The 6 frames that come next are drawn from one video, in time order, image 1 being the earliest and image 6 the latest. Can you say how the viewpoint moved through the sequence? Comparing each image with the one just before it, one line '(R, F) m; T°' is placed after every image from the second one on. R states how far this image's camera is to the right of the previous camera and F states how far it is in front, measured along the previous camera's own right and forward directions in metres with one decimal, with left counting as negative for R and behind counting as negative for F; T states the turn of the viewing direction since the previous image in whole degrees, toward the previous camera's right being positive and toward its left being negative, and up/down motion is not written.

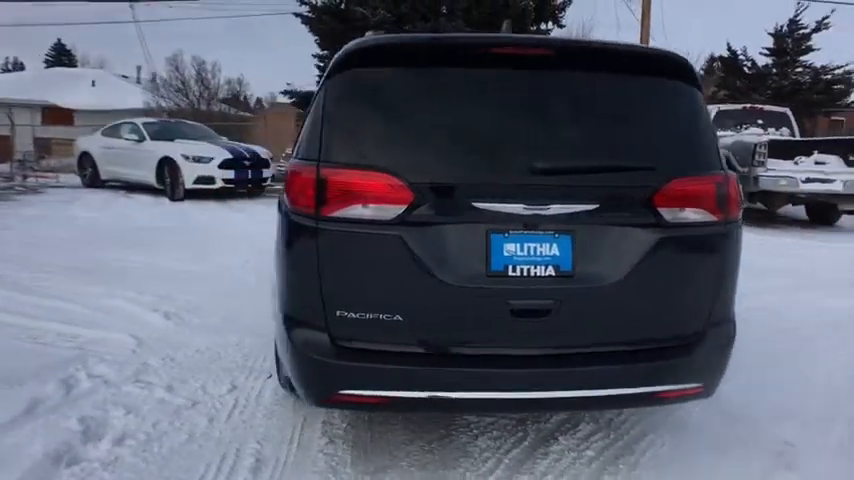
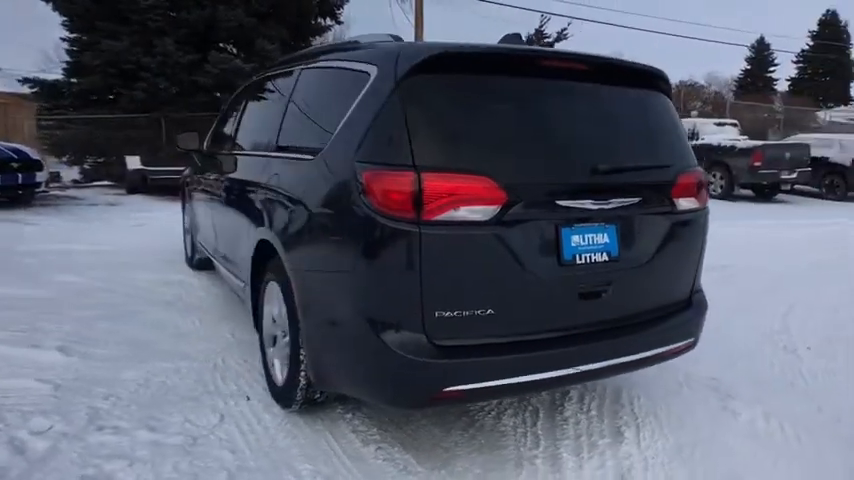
(-1.4, +0.2) m; +24°
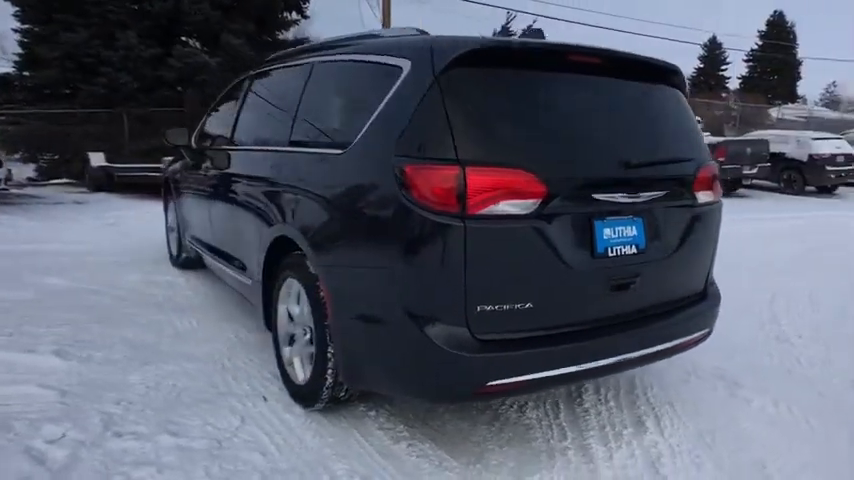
(-0.3, 0.0) m; +4°
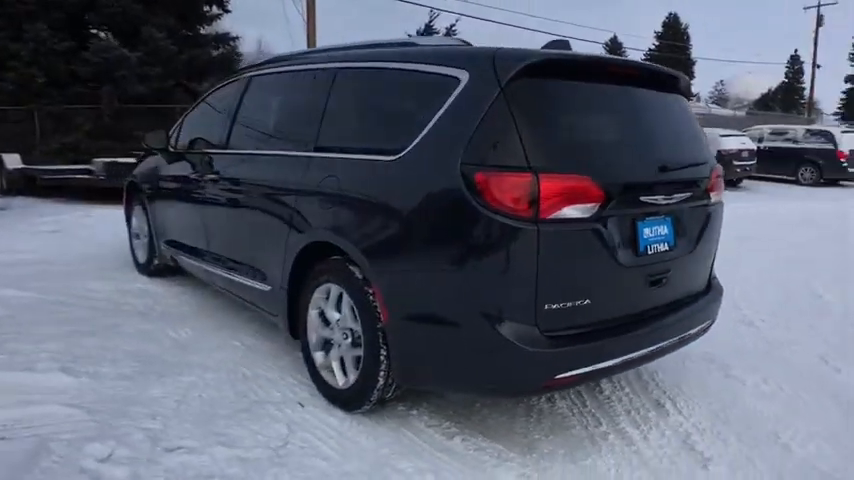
(-0.7, -0.1) m; +9°
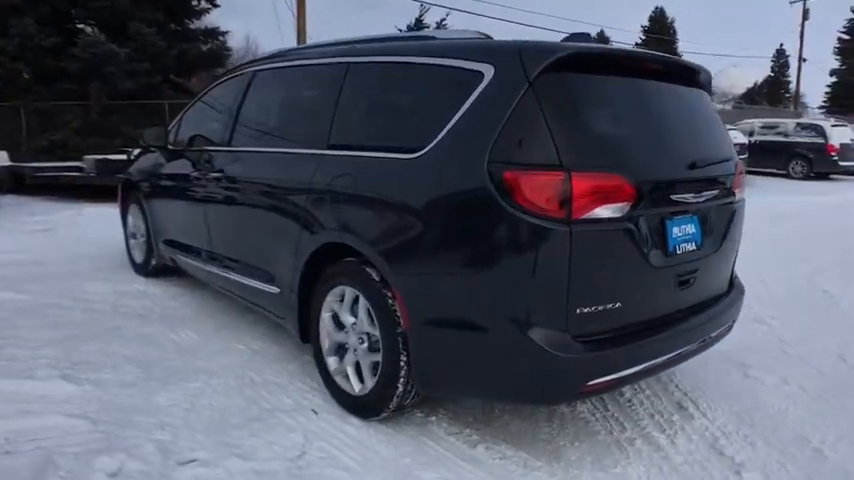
(-0.2, +0.1) m; +1°
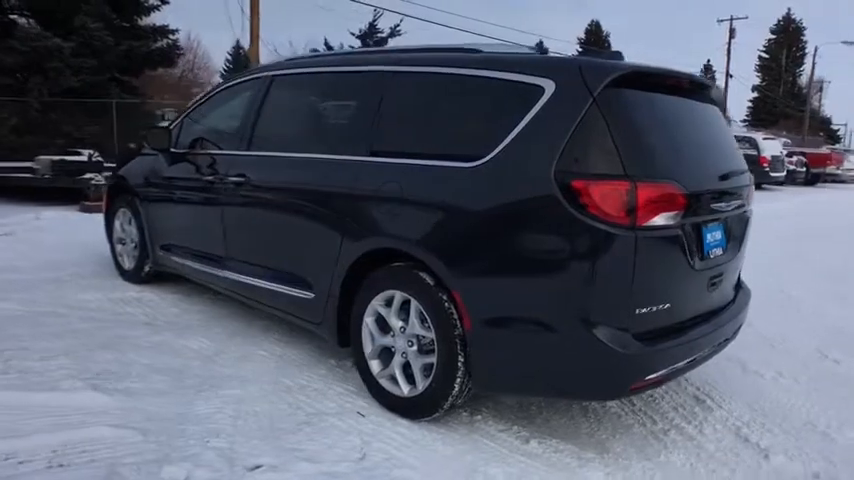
(-0.6, -0.1) m; +7°
